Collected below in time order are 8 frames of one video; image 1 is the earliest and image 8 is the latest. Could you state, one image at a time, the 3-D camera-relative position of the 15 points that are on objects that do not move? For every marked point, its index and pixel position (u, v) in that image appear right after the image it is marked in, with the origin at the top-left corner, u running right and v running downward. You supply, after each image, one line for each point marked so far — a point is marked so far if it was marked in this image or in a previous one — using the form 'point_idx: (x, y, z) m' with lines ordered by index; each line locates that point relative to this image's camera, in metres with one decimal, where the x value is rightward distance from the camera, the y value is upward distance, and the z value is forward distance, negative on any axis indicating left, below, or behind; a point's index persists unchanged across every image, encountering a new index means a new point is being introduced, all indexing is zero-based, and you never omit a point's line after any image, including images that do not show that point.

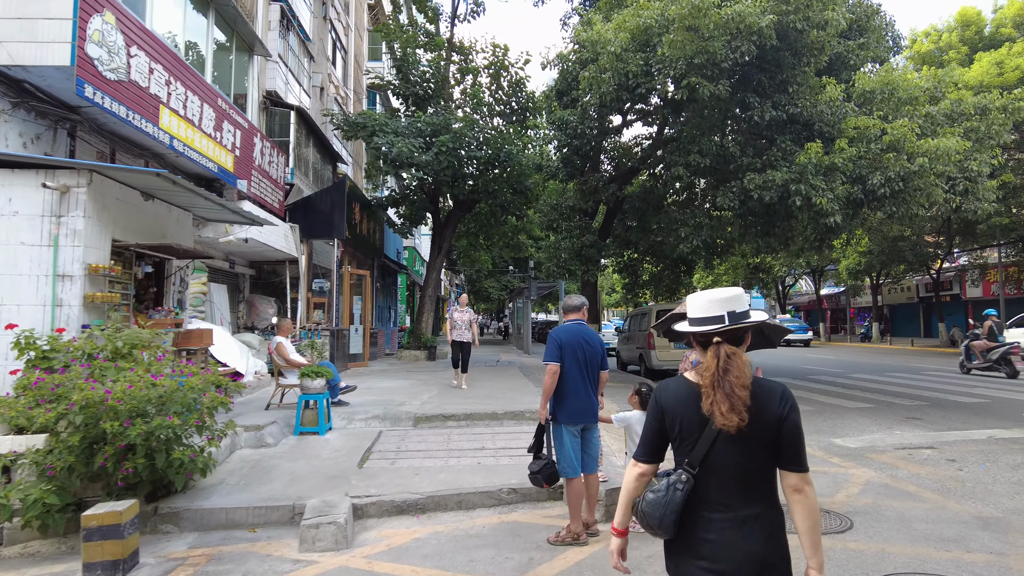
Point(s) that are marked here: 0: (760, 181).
0: (+3.8, +1.6, +10.2) m
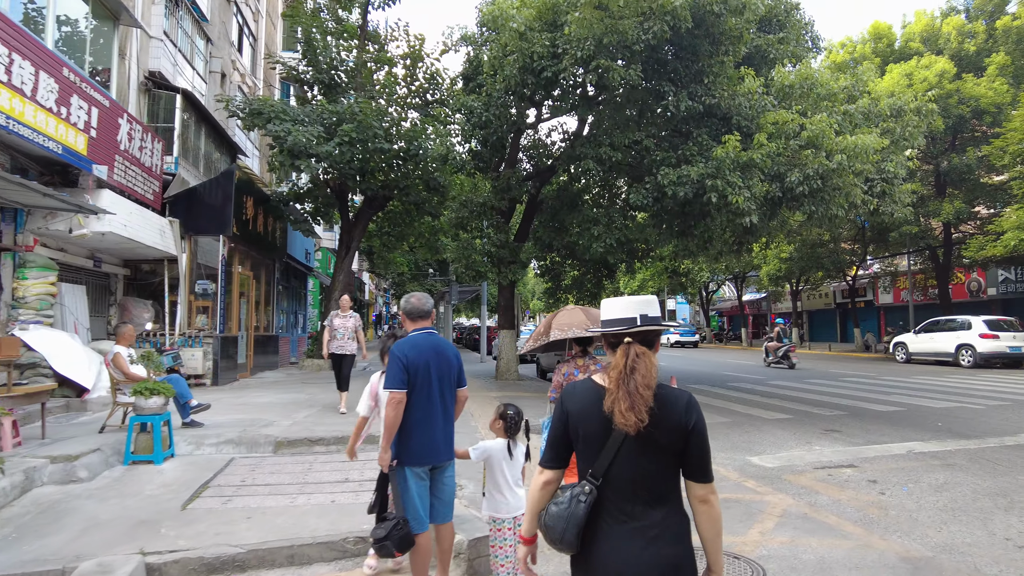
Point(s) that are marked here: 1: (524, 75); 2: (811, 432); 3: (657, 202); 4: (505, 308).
0: (+2.3, +1.6, +9.5) m
1: (+0.1, +3.2, +9.7) m
2: (+3.9, -1.9, +8.6) m
3: (+2.2, +1.3, +10.0) m
4: (-0.2, -0.5, +15.7) m
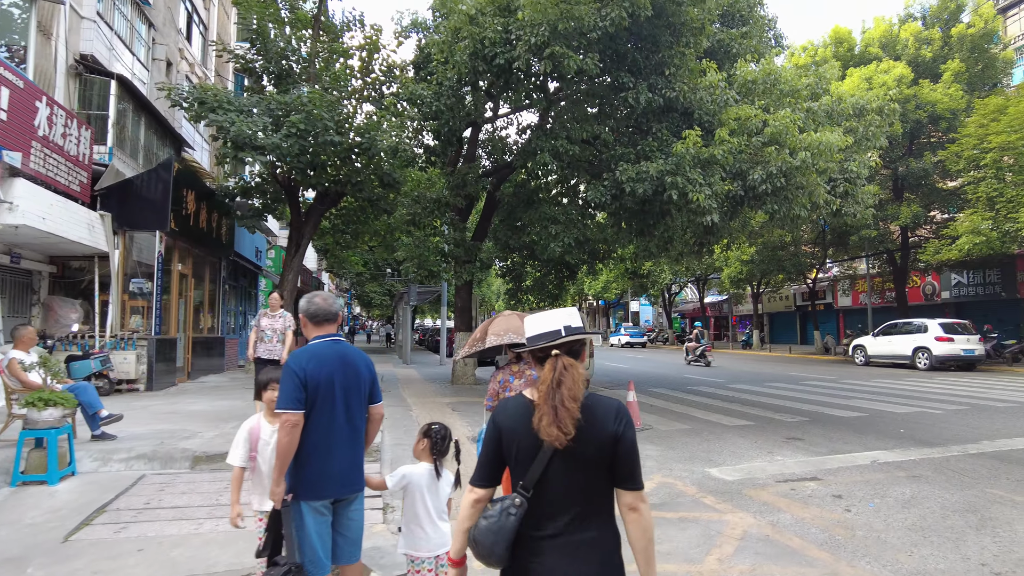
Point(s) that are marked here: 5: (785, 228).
0: (+1.7, +1.6, +9.1) m
1: (-0.5, +3.1, +9.2) m
2: (+3.2, -1.9, +8.2) m
3: (+1.5, +1.3, +9.6) m
4: (-1.2, -0.5, +15.1) m
5: (+5.0, +1.1, +12.1) m
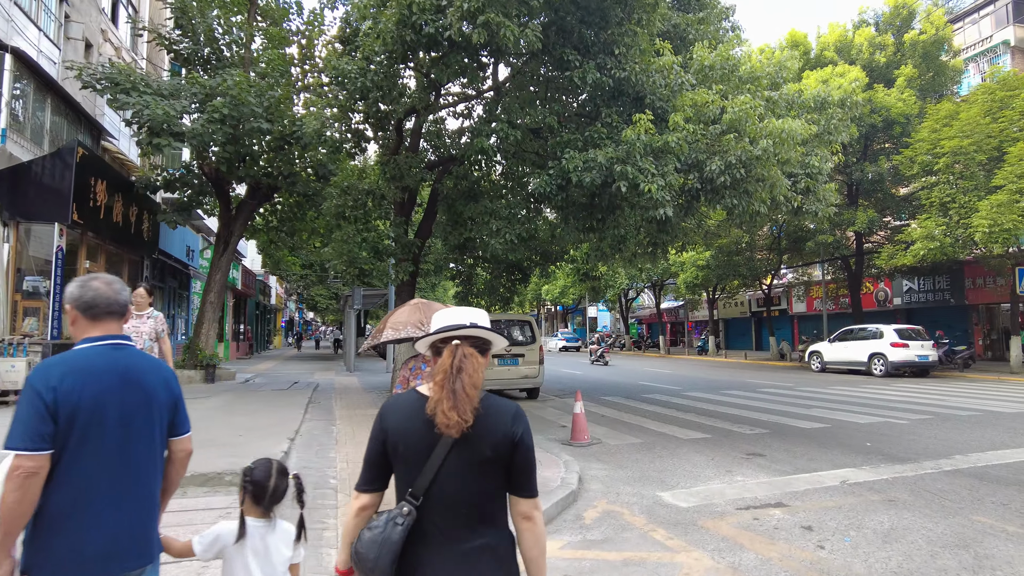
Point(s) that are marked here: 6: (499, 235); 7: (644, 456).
0: (+0.9, +1.6, +8.2) m
1: (-1.3, +3.2, +8.2) m
2: (+2.5, -1.9, +7.4) m
3: (+0.7, +1.3, +8.7) m
4: (-2.4, -0.5, +14.1) m
5: (+4.0, +1.1, +11.4) m
6: (-0.2, +0.8, +9.4) m
7: (+1.5, -2.0, +7.7) m
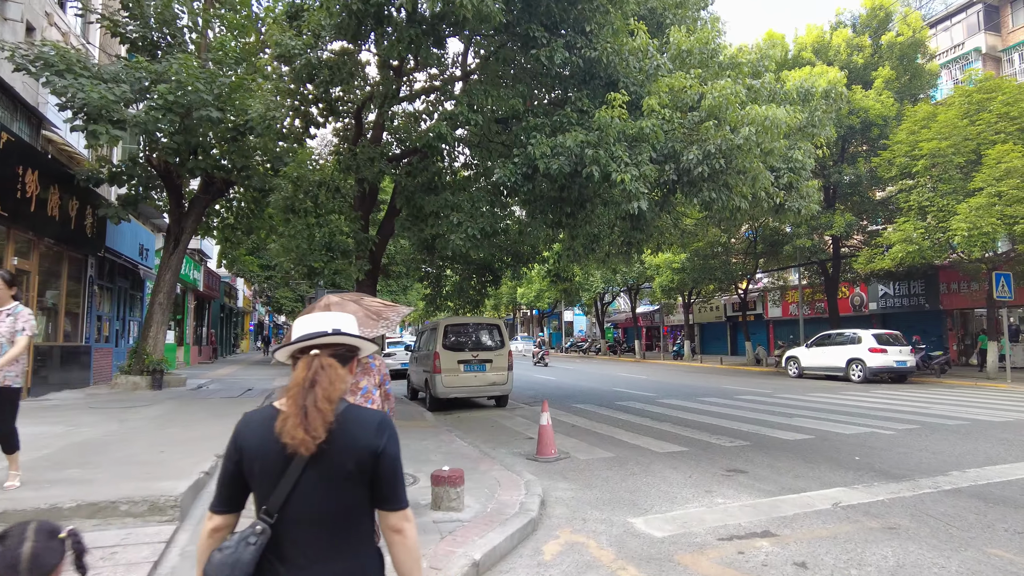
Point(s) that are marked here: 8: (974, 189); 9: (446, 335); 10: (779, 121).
0: (+0.4, +1.6, +7.5) m
1: (-1.8, +3.2, +7.5) m
2: (+2.0, -1.9, +6.8) m
3: (+0.2, +1.3, +8.0) m
4: (-3.0, -0.6, +13.2) m
5: (+3.4, +1.1, +10.8) m
6: (-0.7, +0.8, +8.6) m
7: (+1.1, -1.9, +7.0) m
8: (+12.8, +2.8, +18.3) m
9: (-1.3, -0.9, +12.7) m
10: (+3.1, +1.9, +7.6) m
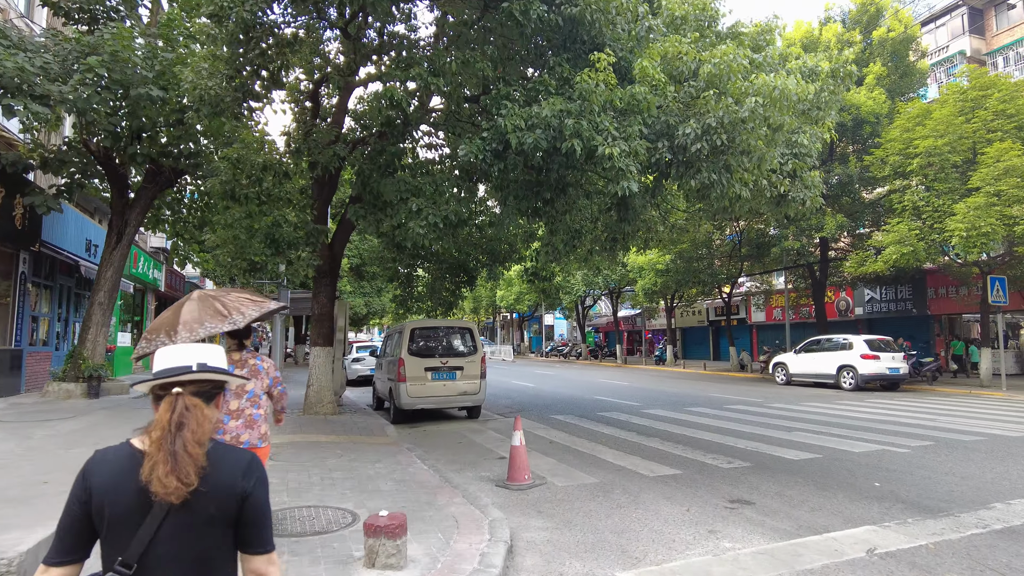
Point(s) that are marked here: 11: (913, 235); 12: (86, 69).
0: (+0.1, +1.6, +6.4) m
1: (-2.1, +3.2, +6.3) m
2: (+1.7, -1.9, +5.7) m
3: (-0.1, +1.3, +6.9) m
4: (-3.5, -0.5, +12.0) m
5: (+3.0, +1.0, +9.8) m
6: (-1.0, +0.8, +7.5) m
7: (+0.8, -1.9, +5.8) m
8: (+12.1, +2.7, +17.5) m
9: (-1.8, -0.9, +11.5) m
10: (+2.8, +1.9, +6.6) m
11: (+11.0, +1.5, +18.0) m
12: (-6.9, +3.6, +10.8) m
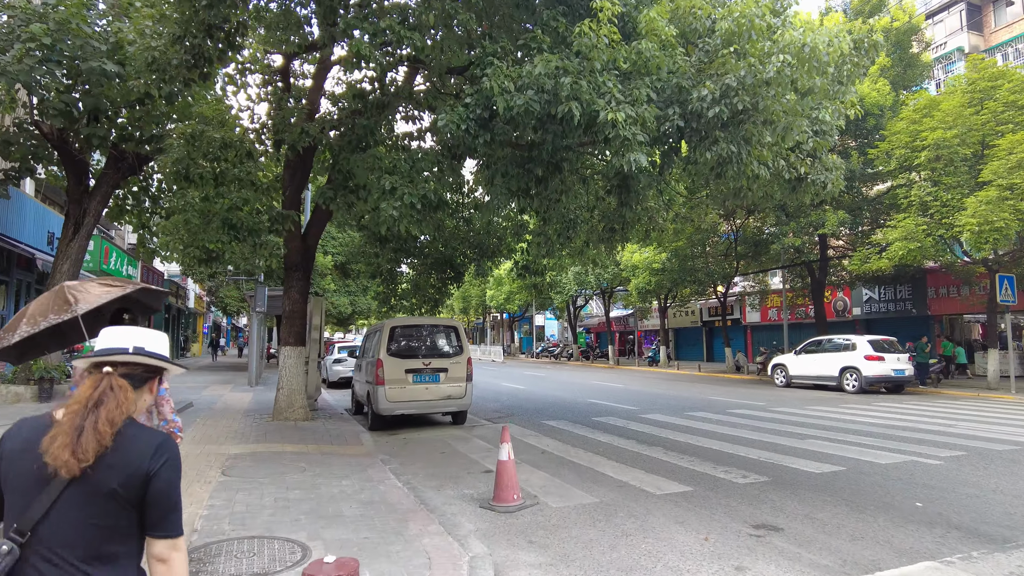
0: (0.0, +1.7, +5.5) m
1: (-2.2, +3.3, +5.4) m
2: (+1.6, -1.8, +4.8) m
3: (-0.2, +1.4, +6.0) m
4: (-3.7, -0.4, +11.0) m
5: (+2.9, +1.1, +8.9) m
6: (-1.1, +0.9, +6.5) m
7: (+0.7, -1.8, +4.9) m
8: (+11.9, +2.7, +16.8) m
9: (-2.0, -0.8, +10.6) m
10: (+2.7, +2.0, +5.7) m
11: (+10.7, +1.5, +17.3) m
12: (-7.1, +3.7, +9.8) m
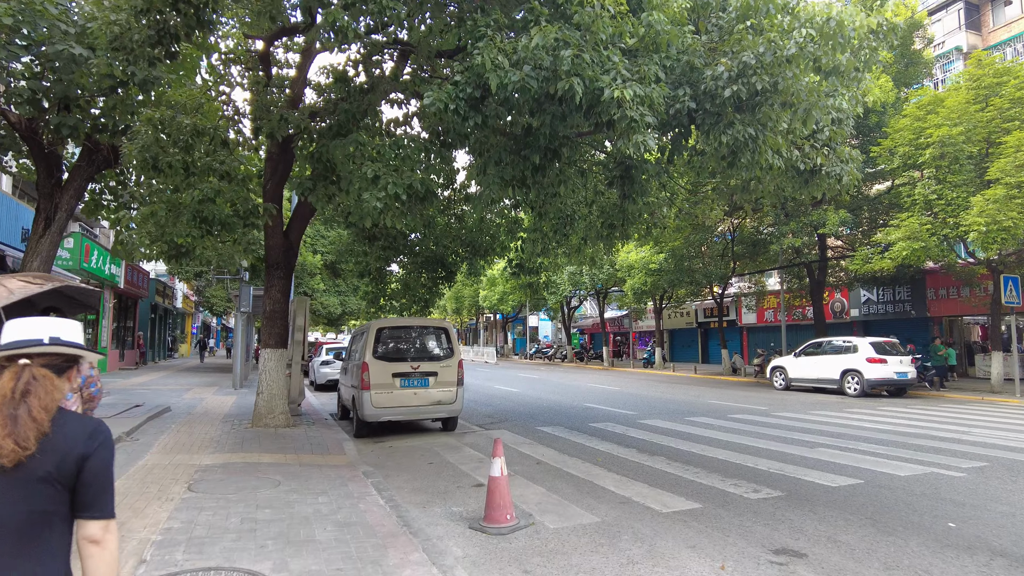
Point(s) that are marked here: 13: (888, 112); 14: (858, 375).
0: (-0.1, +1.7, +4.9) m
1: (-2.2, +3.3, +4.8) m
2: (+1.6, -1.8, +4.3) m
3: (-0.3, +1.4, +5.4) m
4: (-3.8, -0.4, +10.4) m
5: (+2.8, +1.1, +8.4) m
6: (-1.2, +0.9, +6.0) m
7: (+0.6, -1.8, +4.4) m
8: (+11.7, +2.7, +16.3) m
9: (-2.1, -0.8, +10.0) m
10: (+2.6, +2.0, +5.2) m
11: (+10.5, +1.5, +16.9) m
12: (-7.1, +3.7, +9.2) m
13: (+11.2, +5.2, +19.6) m
14: (+9.5, -2.4, +18.1) m
